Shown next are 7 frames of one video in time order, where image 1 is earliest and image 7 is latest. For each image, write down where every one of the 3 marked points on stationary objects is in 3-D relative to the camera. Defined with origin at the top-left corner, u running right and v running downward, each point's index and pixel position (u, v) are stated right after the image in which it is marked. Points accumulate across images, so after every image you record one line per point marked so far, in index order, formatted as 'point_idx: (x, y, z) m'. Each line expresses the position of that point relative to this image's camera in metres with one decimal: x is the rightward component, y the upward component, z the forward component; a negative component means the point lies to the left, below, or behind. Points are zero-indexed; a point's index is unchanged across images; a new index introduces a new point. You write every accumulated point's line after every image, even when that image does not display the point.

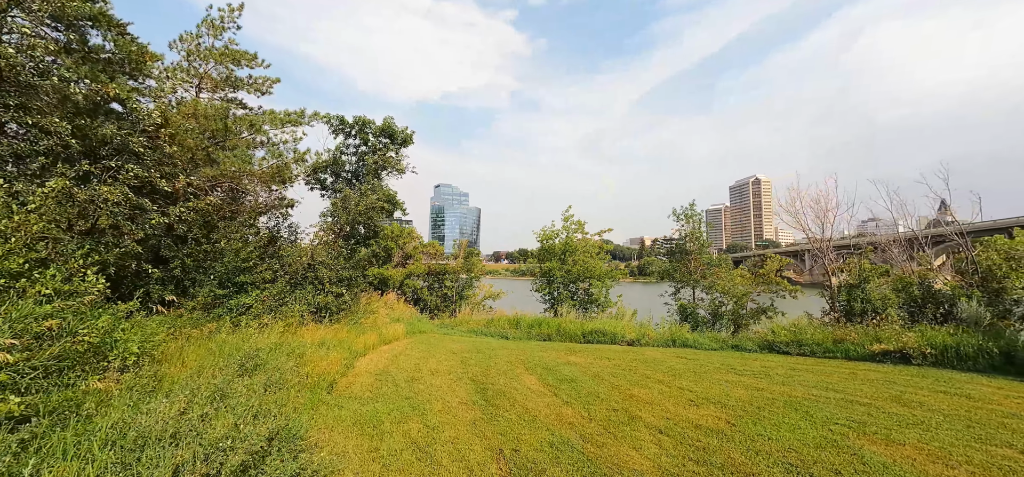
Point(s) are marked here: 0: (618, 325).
0: (+3.7, -3.0, +14.2) m
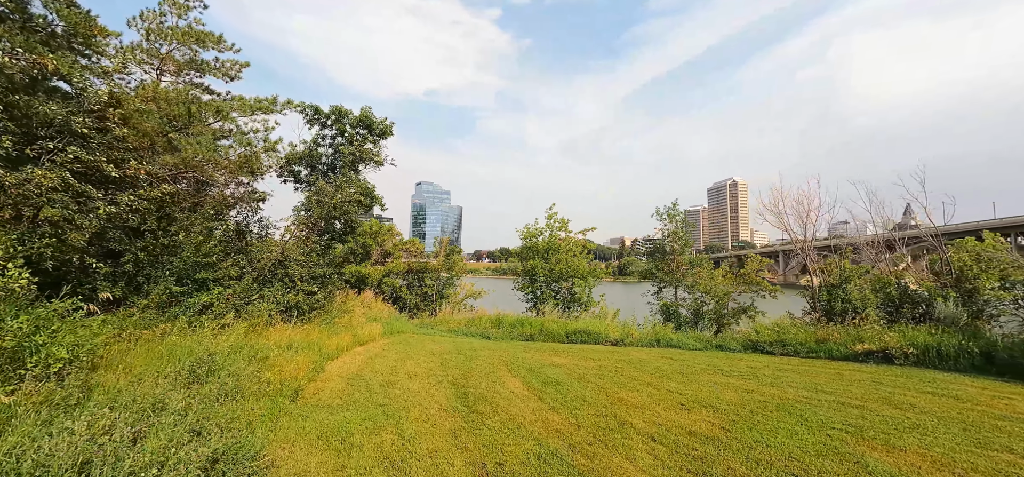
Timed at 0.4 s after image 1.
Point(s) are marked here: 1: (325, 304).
0: (+3.1, -3.0, +14.0) m
1: (-4.7, -1.6, +10.0) m
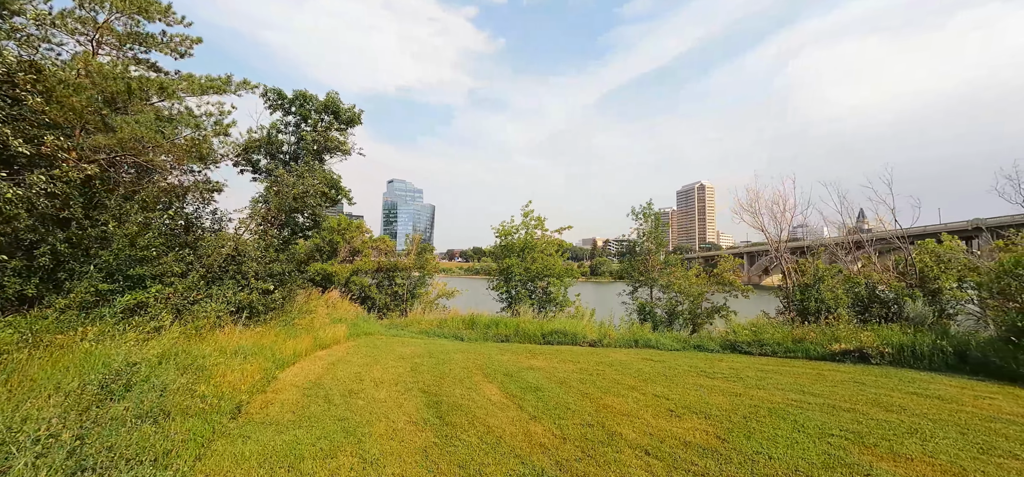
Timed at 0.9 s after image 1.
0: (+2.3, -2.9, +13.7) m
1: (-5.2, -1.5, +9.2) m
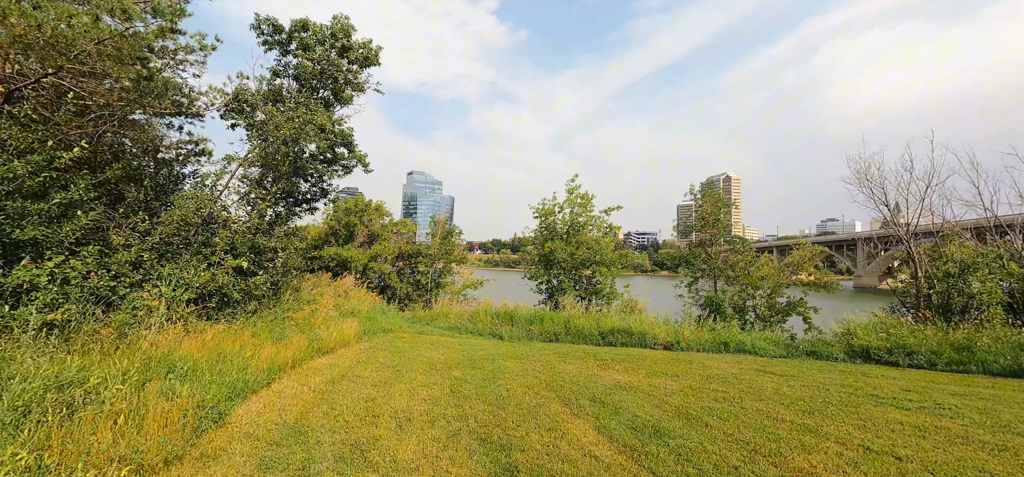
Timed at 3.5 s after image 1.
0: (+3.6, -2.3, +11.1) m
1: (-4.1, -0.9, +6.9) m
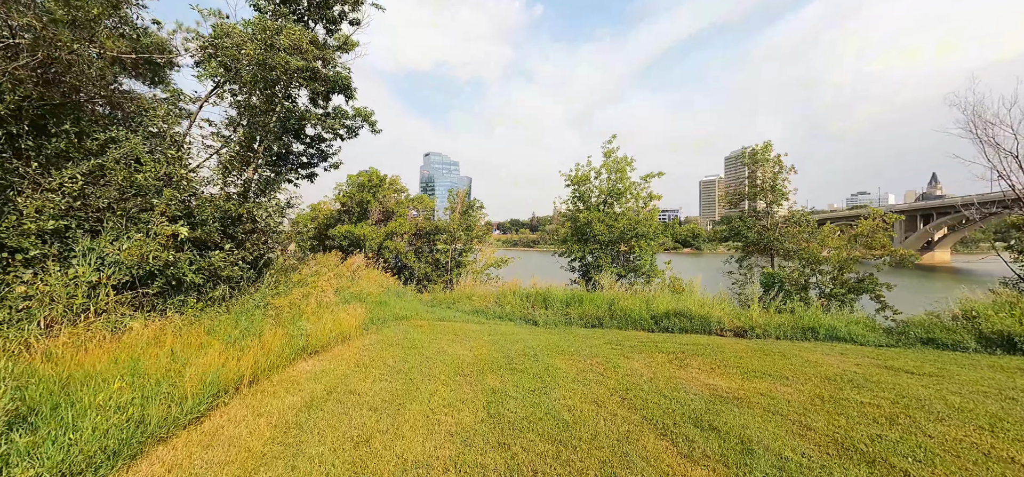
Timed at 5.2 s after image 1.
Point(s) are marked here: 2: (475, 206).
0: (+4.4, -1.5, +9.4) m
1: (-3.5, -0.4, +5.5) m
2: (-1.3, +1.2, +15.0) m
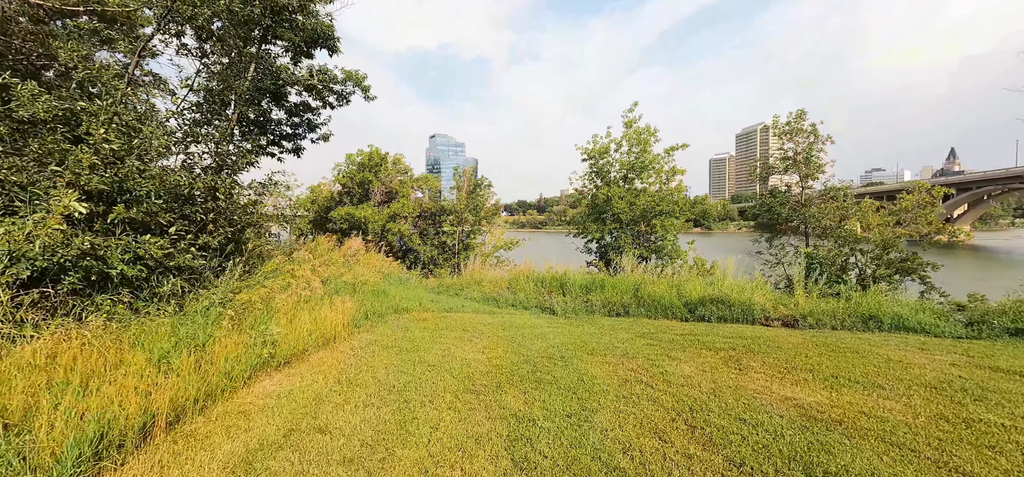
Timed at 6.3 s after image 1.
0: (+4.7, -1.0, +8.3) m
1: (-3.3, -0.2, +4.6) m
2: (-1.0, +1.9, +13.9) m
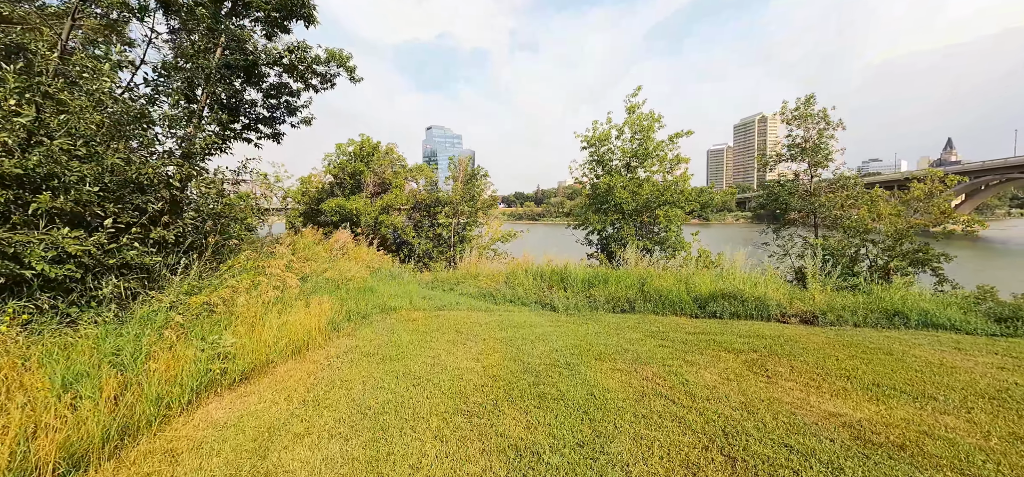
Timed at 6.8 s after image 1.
0: (+4.7, -0.8, +7.9) m
1: (-3.3, -0.2, +4.0) m
2: (-1.0, +2.1, +13.4) m
